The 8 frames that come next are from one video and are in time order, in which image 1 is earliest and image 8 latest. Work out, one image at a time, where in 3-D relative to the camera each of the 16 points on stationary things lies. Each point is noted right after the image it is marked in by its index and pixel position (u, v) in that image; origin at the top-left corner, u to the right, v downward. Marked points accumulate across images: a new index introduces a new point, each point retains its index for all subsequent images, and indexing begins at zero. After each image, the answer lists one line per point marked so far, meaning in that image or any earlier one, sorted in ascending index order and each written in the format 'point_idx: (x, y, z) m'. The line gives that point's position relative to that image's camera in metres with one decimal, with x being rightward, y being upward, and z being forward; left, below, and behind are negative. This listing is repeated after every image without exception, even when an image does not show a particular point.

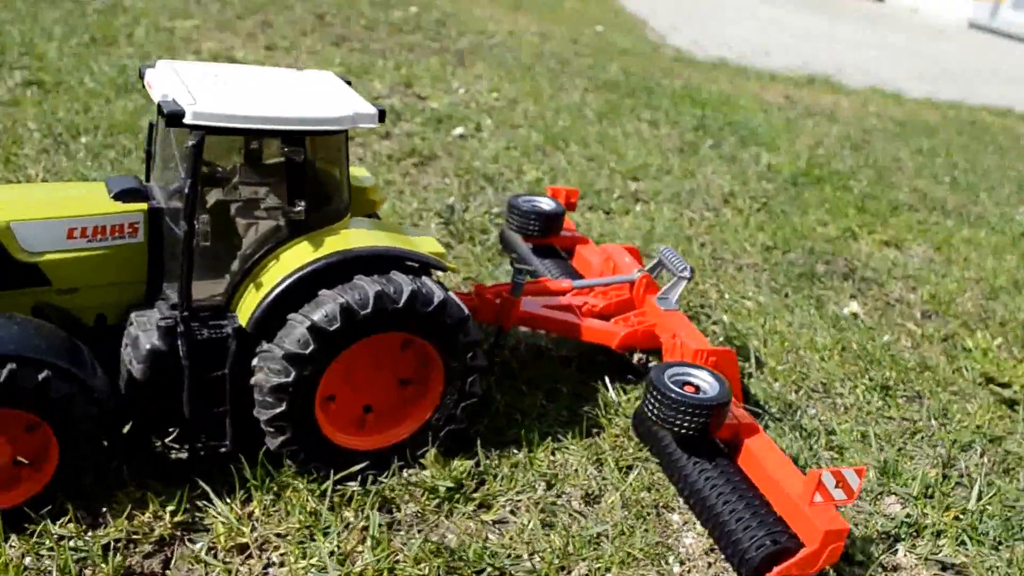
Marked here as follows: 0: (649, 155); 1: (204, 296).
0: (+1.3, +1.3, +9.4) m
1: (-1.1, 0.0, +3.7) m
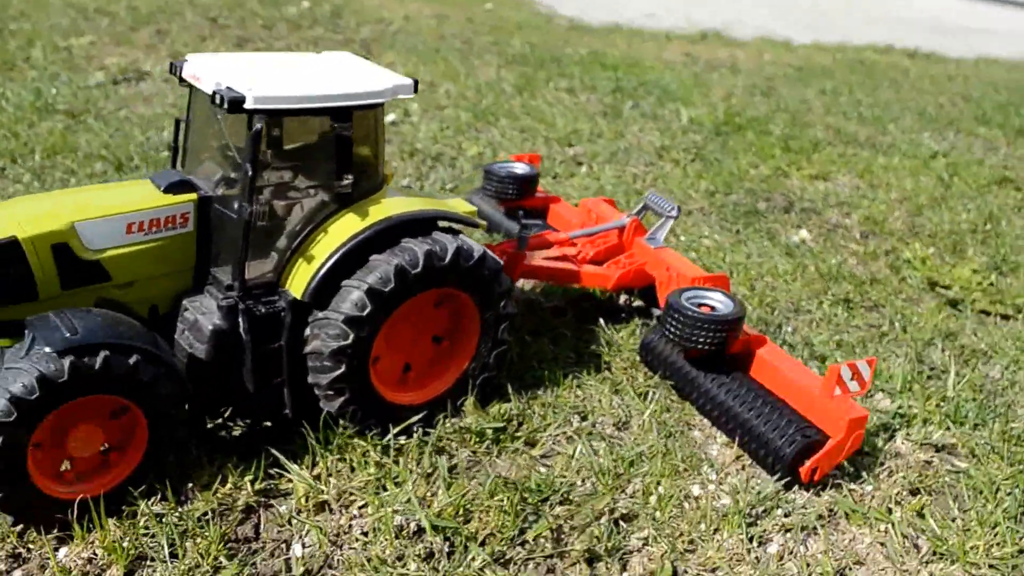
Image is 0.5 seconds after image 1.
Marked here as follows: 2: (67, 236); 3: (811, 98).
0: (+0.6, +1.6, +9.8) m
1: (-1.0, 0.0, +3.9) m
2: (-1.5, +0.2, +3.5) m
3: (+3.5, +2.2, +12.0) m
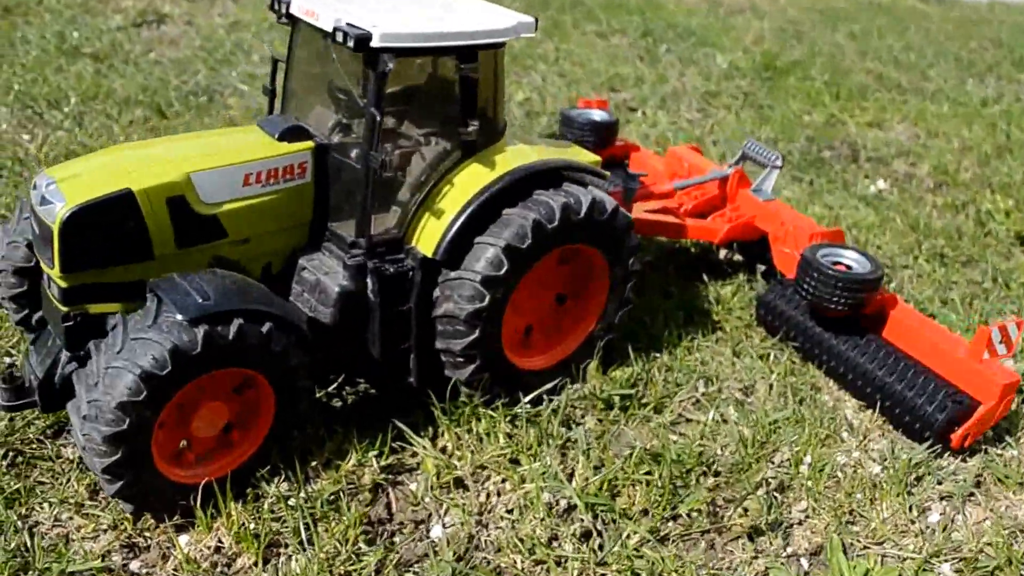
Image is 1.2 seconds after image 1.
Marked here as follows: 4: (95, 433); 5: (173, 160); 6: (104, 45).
0: (+0.9, +2.1, +9.4) m
1: (-0.5, +0.2, +3.5) m
2: (-1.0, +0.3, +3.2) m
3: (+3.7, +2.8, +11.7) m
4: (-1.1, -0.4, +2.8) m
5: (-1.1, +0.4, +3.2) m
6: (-2.8, +1.7, +7.2) m
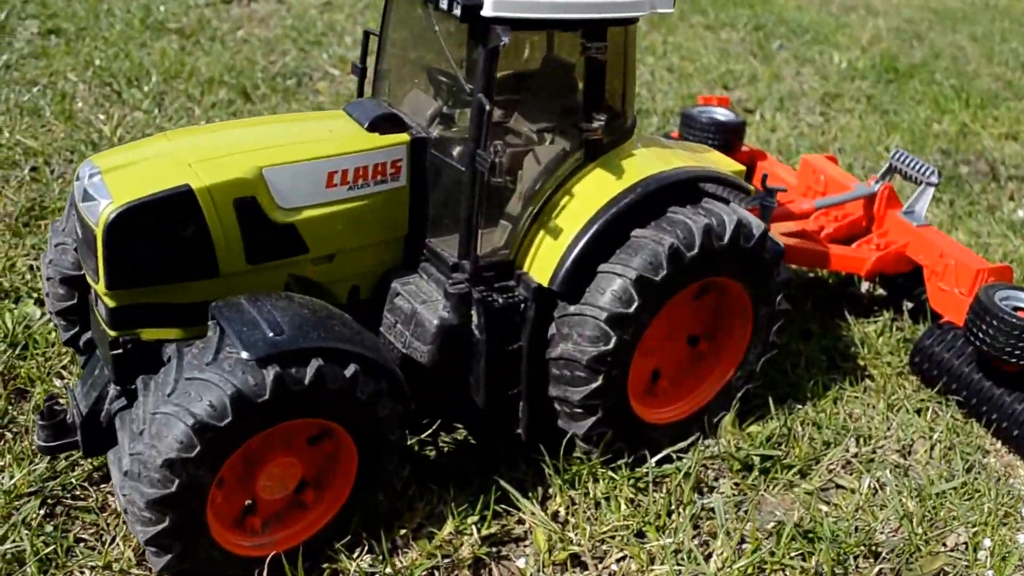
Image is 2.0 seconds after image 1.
0: (+1.8, +2.0, +8.7) m
1: (-0.1, +0.1, +2.9) m
2: (-0.6, +0.2, +2.6) m
3: (+4.7, +2.6, +10.8) m
4: (-0.8, -0.5, +2.3) m
5: (-0.7, +0.3, +2.7) m
6: (-2.1, +1.7, +6.7) m
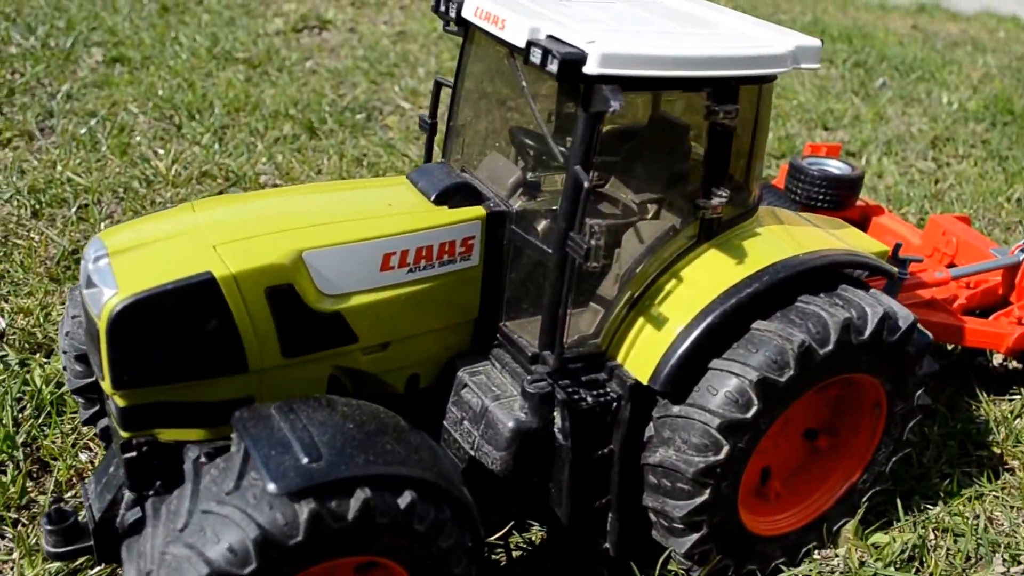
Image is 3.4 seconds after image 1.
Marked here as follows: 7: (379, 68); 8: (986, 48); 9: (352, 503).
0: (+2.5, +1.5, +8.1) m
1: (+0.1, -0.1, +2.4) m
2: (-0.4, 0.0, +2.2) m
3: (+5.5, +2.0, +10.0) m
4: (-0.7, -0.6, +1.8) m
5: (-0.5, +0.1, +2.3) m
6: (-1.6, +1.5, +6.4) m
7: (-0.8, +1.3, +6.3) m
8: (+5.0, +2.5, +11.0) m
9: (-0.3, -0.4, +1.9) m
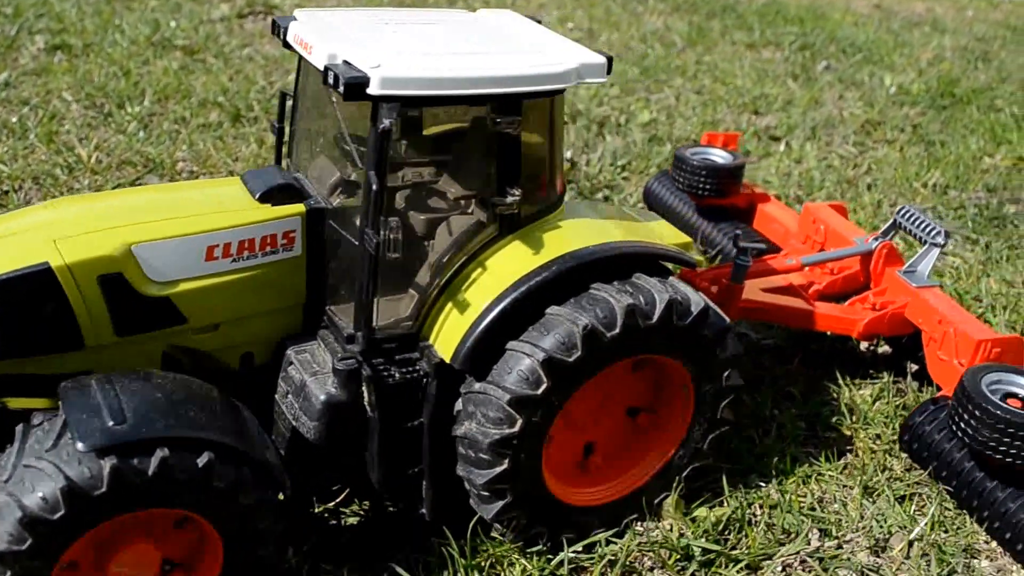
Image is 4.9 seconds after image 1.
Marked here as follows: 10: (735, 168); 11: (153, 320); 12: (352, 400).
0: (+2.0, +1.7, +8.3) m
1: (-0.3, -0.1, +2.7) m
2: (-0.9, +0.1, +2.4) m
3: (+5.1, +2.2, +10.2) m
4: (-1.1, -0.6, +2.1) m
5: (-1.0, +0.2, +2.5) m
6: (-2.0, +1.6, +6.6) m
7: (-1.2, +1.5, +6.5) m
8: (+4.6, +2.8, +11.1) m
9: (-0.8, -0.4, +2.1) m
10: (+1.0, +0.5, +4.6) m
11: (-0.9, -0.1, +2.5) m
12: (-0.4, -0.3, +2.6) m
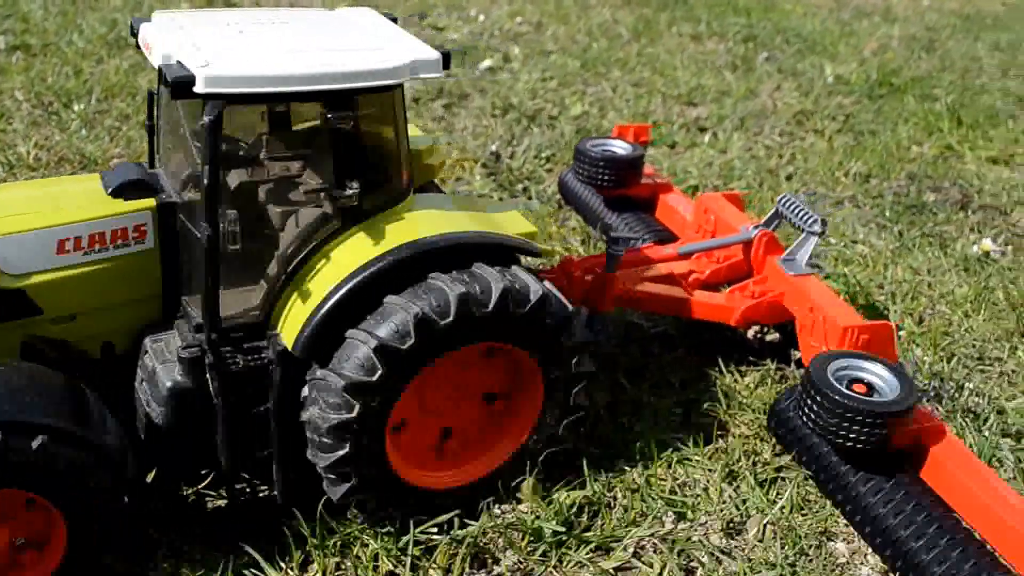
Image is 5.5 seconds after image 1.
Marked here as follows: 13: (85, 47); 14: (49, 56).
0: (+1.6, +1.8, +8.4) m
1: (-0.8, -0.1, +2.8) m
2: (-1.3, +0.1, +2.5) m
3: (+4.7, +2.3, +10.3) m
4: (-1.6, -0.6, +2.2) m
5: (-1.4, +0.2, +2.6) m
6: (-2.4, +1.7, +6.7) m
7: (-1.7, +1.5, +6.6) m
8: (+4.2, +2.9, +11.2) m
9: (-1.2, -0.3, +2.2) m
10: (+0.6, +0.6, +4.7) m
11: (-1.3, -0.1, +2.6) m
12: (-0.8, -0.3, +2.7) m
13: (-2.8, +1.5, +6.4) m
14: (-2.9, +1.4, +6.2) m
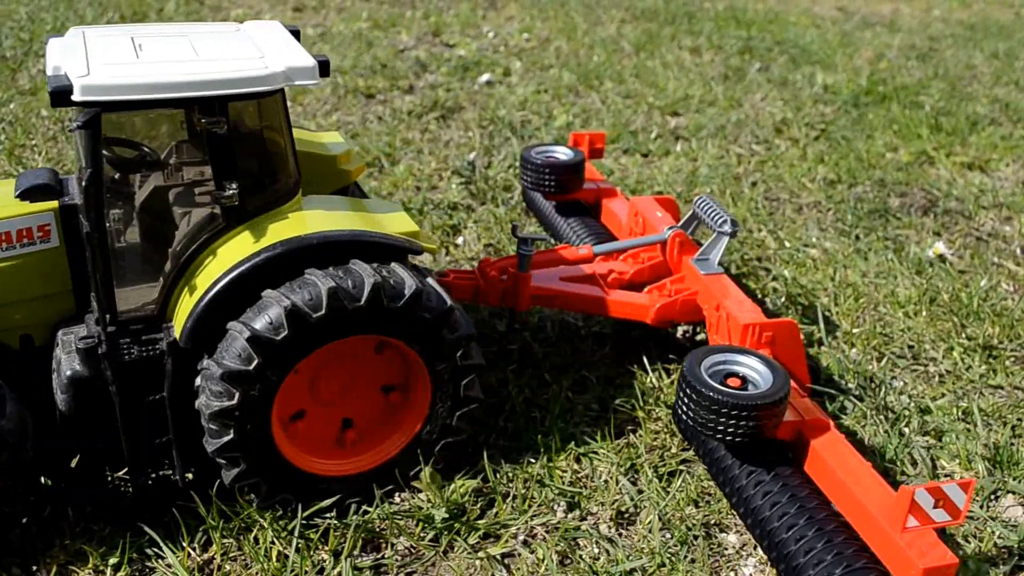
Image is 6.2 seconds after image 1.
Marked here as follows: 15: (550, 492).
0: (+1.5, +1.7, +8.5) m
1: (-1.1, -0.1, +3.0) m
2: (-1.7, +0.1, +2.8) m
3: (+4.7, +2.2, +10.2) m
4: (-1.9, -0.6, +2.4) m
5: (-1.8, +0.2, +2.8) m
6: (-2.6, +1.6, +7.0) m
7: (-1.9, +1.5, +6.9) m
8: (+4.2, +2.8, +11.1) m
9: (-1.6, -0.3, +2.5) m
10: (+0.3, +0.6, +4.9) m
11: (-1.7, 0.0, +2.8) m
12: (-1.2, -0.2, +2.9) m
13: (-3.0, +1.4, +6.7) m
14: (-3.1, +1.4, +6.5) m
15: (+0.1, -0.7, +3.5) m
